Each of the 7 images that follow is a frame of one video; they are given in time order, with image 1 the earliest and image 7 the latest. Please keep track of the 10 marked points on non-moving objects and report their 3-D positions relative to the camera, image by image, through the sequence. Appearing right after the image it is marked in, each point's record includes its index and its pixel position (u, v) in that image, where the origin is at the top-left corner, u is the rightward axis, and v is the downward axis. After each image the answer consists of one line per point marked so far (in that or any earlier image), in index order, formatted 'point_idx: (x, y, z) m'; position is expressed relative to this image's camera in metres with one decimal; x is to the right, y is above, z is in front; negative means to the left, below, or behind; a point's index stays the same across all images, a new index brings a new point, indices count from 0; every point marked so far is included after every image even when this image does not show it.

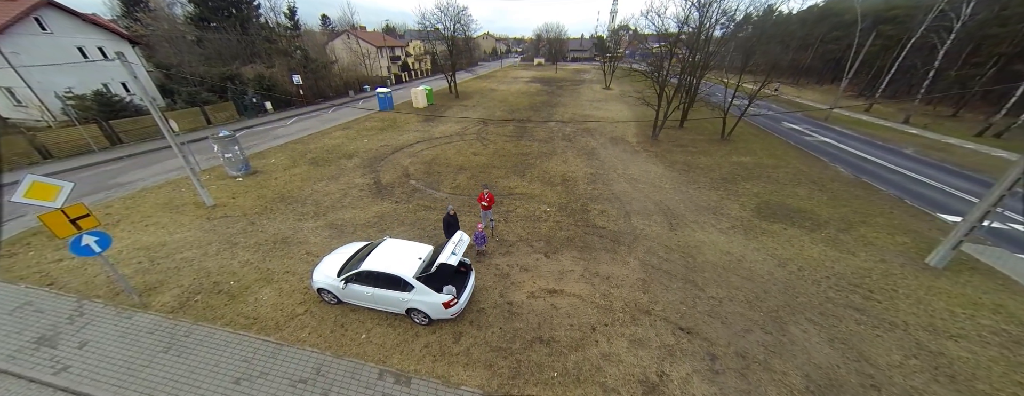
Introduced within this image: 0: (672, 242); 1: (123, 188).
0: (+4.2, -1.2, +7.1) m
1: (-13.5, +0.3, +9.3) m
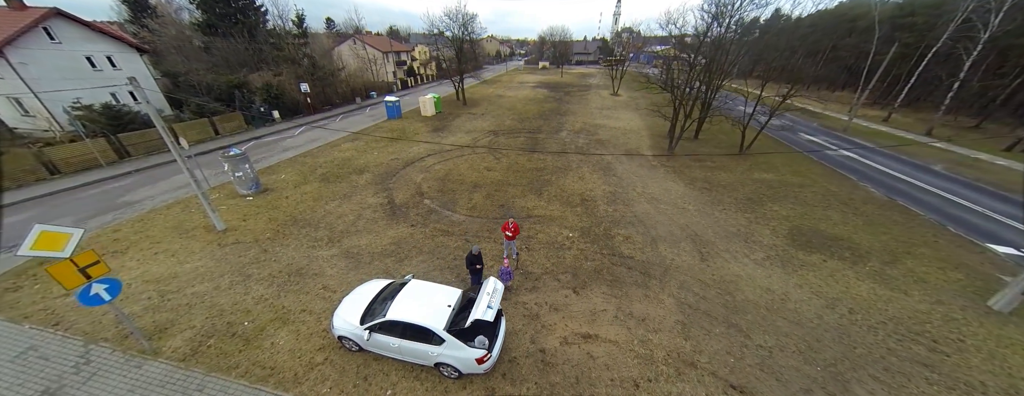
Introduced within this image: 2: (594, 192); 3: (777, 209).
0: (+4.8, -1.9, +6.7) m
1: (-12.8, -0.4, +9.1) m
2: (+3.4, +0.2, +11.2) m
3: (+9.5, -0.4, +9.7) m
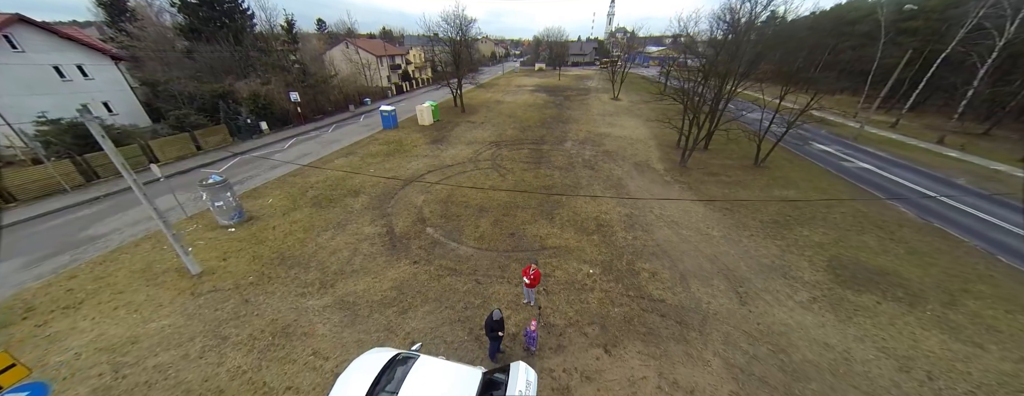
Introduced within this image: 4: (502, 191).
0: (+5.3, -2.8, +5.9) m
1: (-12.4, -1.4, +8.0) m
2: (+3.7, -0.6, +10.4) m
3: (+9.9, -1.2, +9.0) m
4: (-0.4, +0.3, +11.9) m
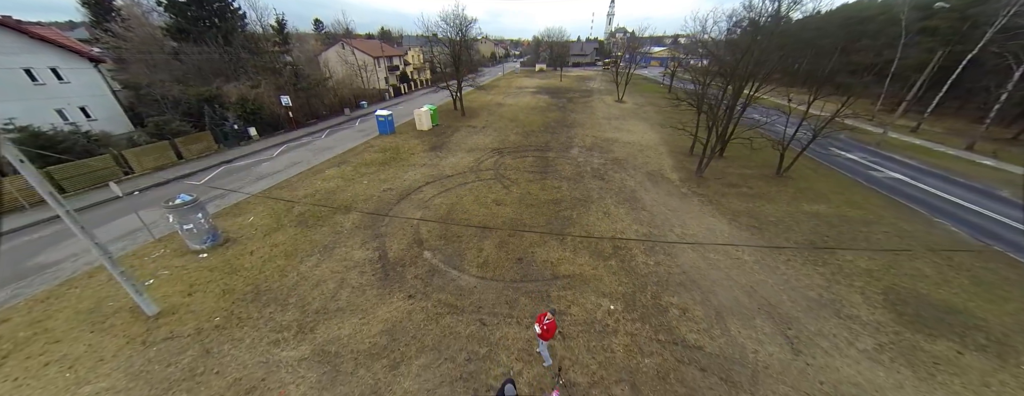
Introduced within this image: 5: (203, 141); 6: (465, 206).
0: (+5.5, -3.4, +4.9) m
1: (-12.2, -2.1, +7.0) m
2: (+4.0, -1.3, +9.4) m
3: (+10.1, -1.8, +8.0) m
4: (-0.2, -0.3, +10.9) m
5: (-17.5, +3.2, +15.4) m
6: (-1.9, -0.3, +10.9) m
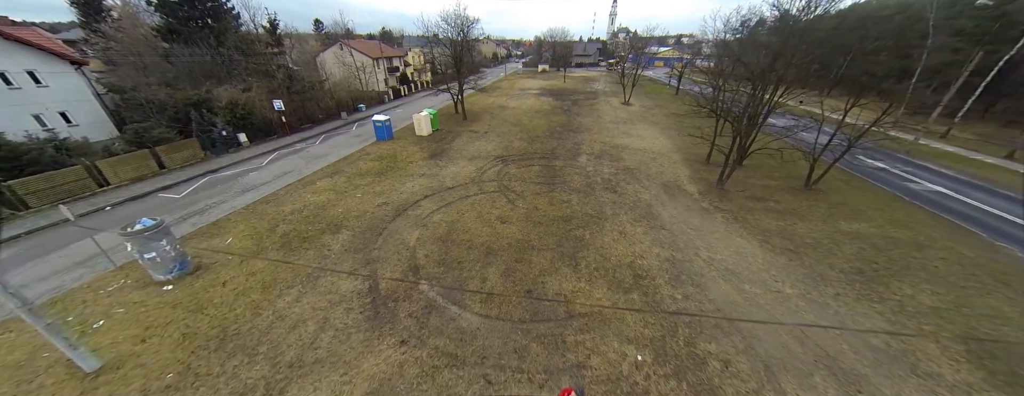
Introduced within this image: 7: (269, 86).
0: (+5.7, -4.0, +3.9) m
1: (-12.0, -2.7, +6.0) m
2: (+4.2, -1.9, +8.4) m
3: (+10.3, -2.4, +7.0) m
4: (0.0, -1.0, +9.9) m
5: (-17.3, +2.6, +14.5) m
6: (-1.7, -0.9, +9.8) m
7: (-17.5, +8.0, +19.4) m
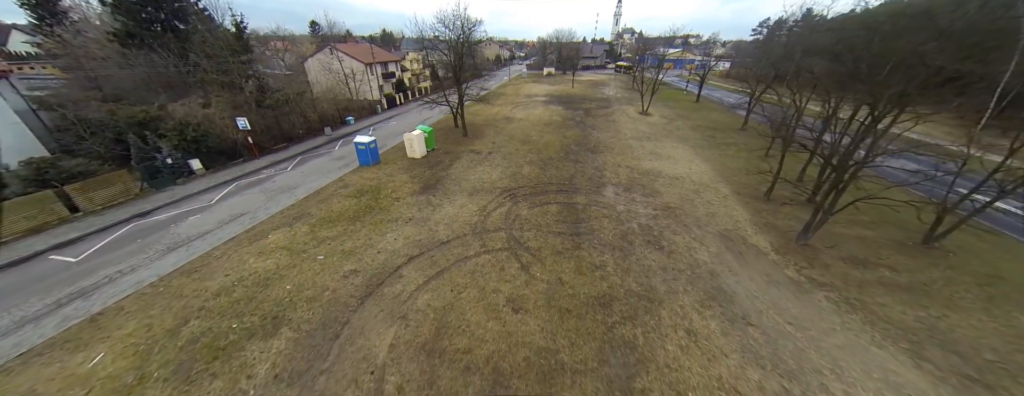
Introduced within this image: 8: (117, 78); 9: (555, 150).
0: (+6.1, -6.0, +0.7) m
1: (-11.6, -4.7, +3.0) m
2: (+4.6, -3.9, +5.2) m
3: (+10.7, -4.5, +3.7) m
4: (+0.4, -3.0, +6.8) m
5: (-16.8, +0.6, +11.5) m
6: (-1.2, -3.0, +6.7) m
7: (-16.9, +6.0, +16.5) m
8: (-25.7, +7.8, +17.4) m
9: (+2.9, +3.3, +18.3) m
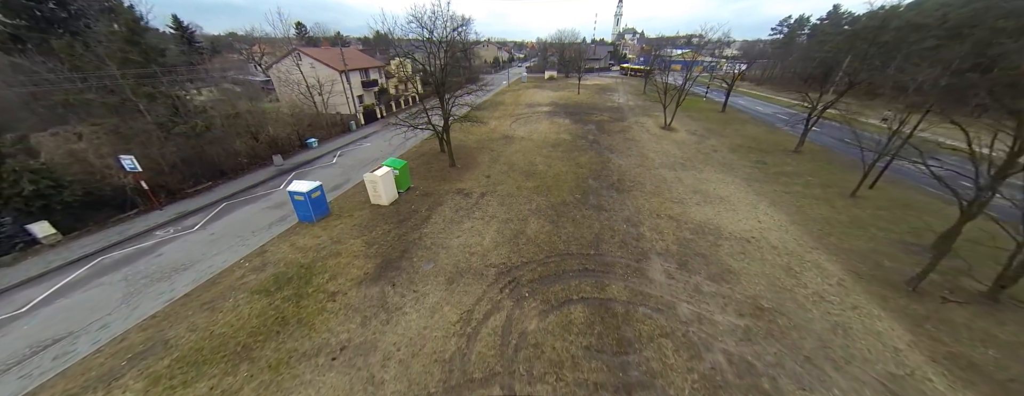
0: (+6.1, -8.7, -3.9) m
1: (-11.6, -7.4, -1.6) m
2: (+4.6, -6.6, +0.6) m
3: (+10.8, -7.2, -0.9) m
4: (+0.5, -5.8, +2.2) m
5: (-16.8, -2.2, +6.9) m
6: (-1.2, -5.7, +2.1) m
7: (-16.9, +3.1, +12.0) m
8: (-25.7, +4.9, +12.9) m
9: (+2.9, +0.5, +13.7) m
